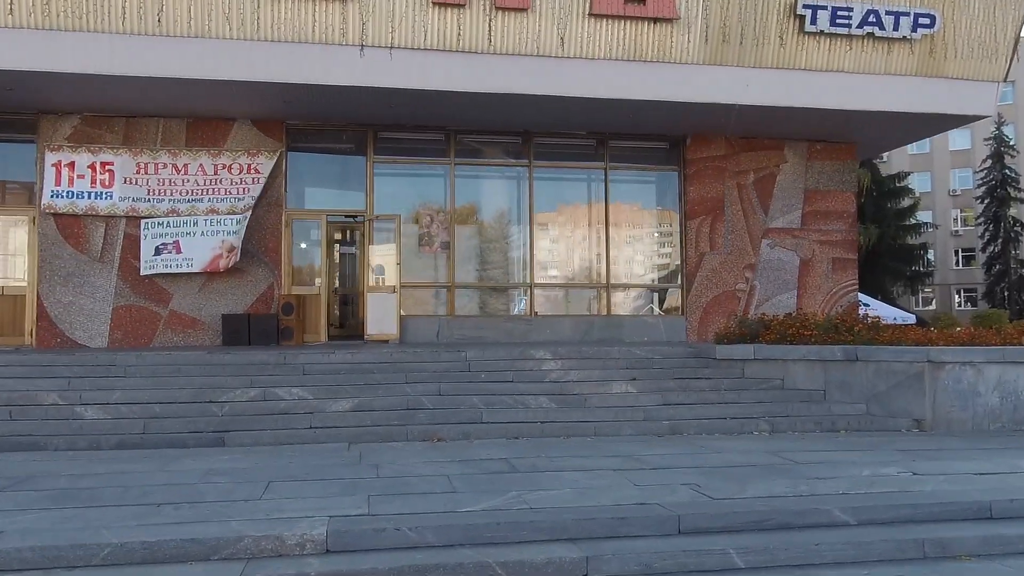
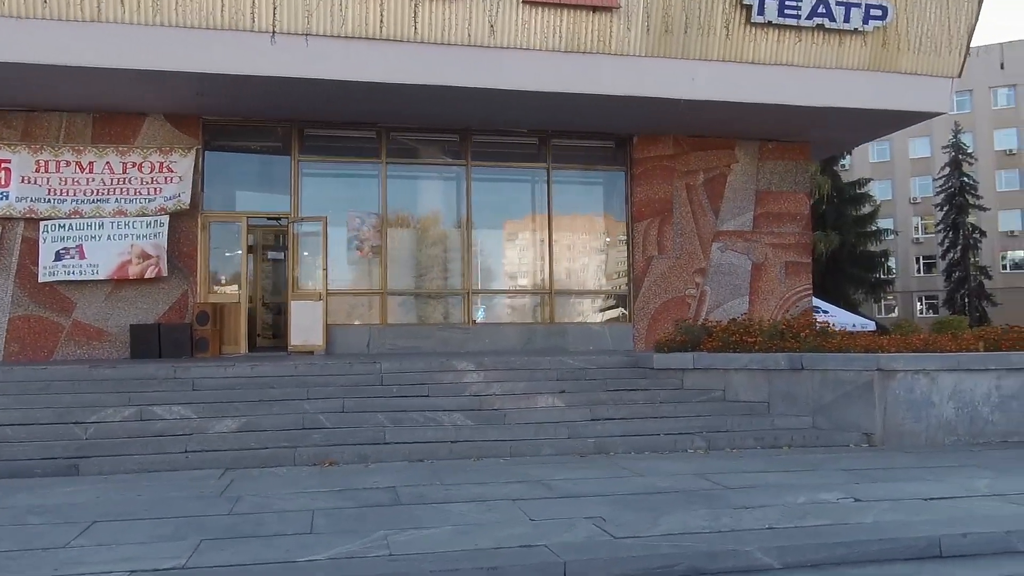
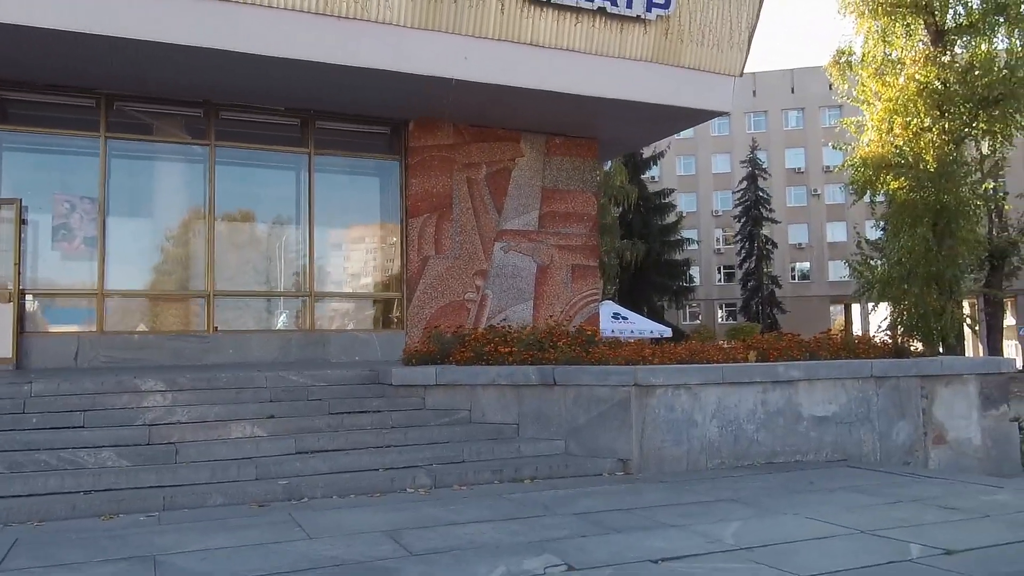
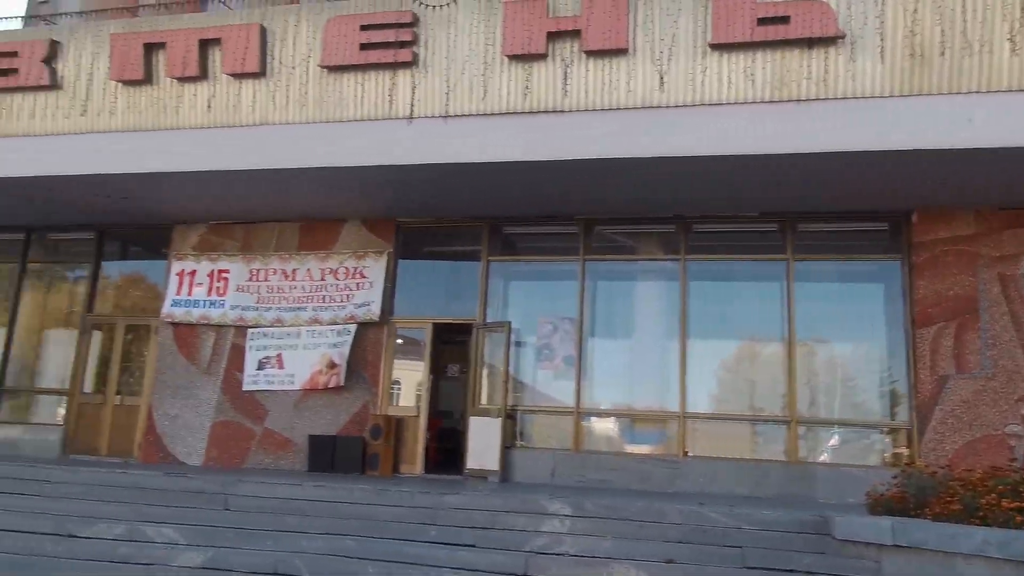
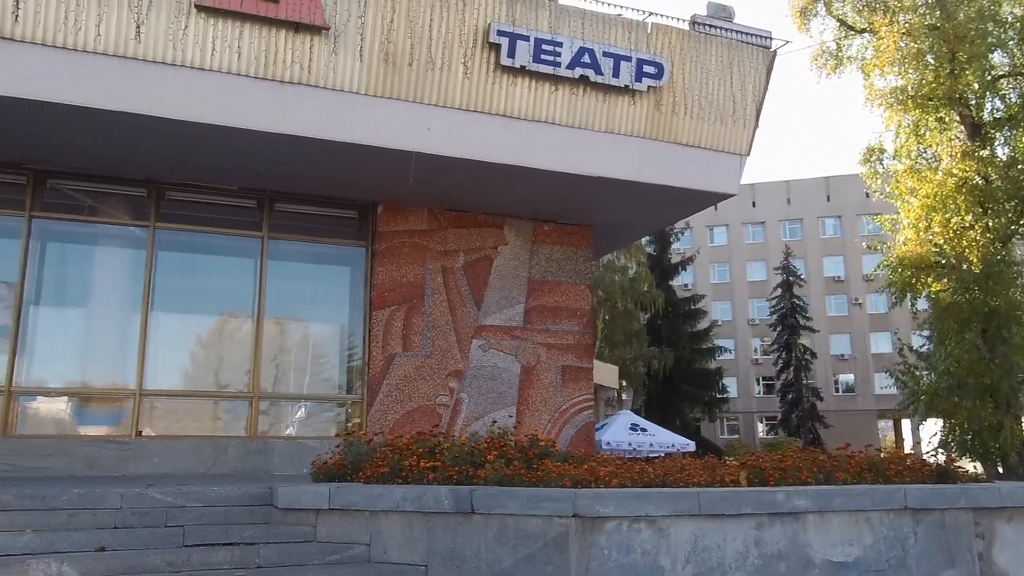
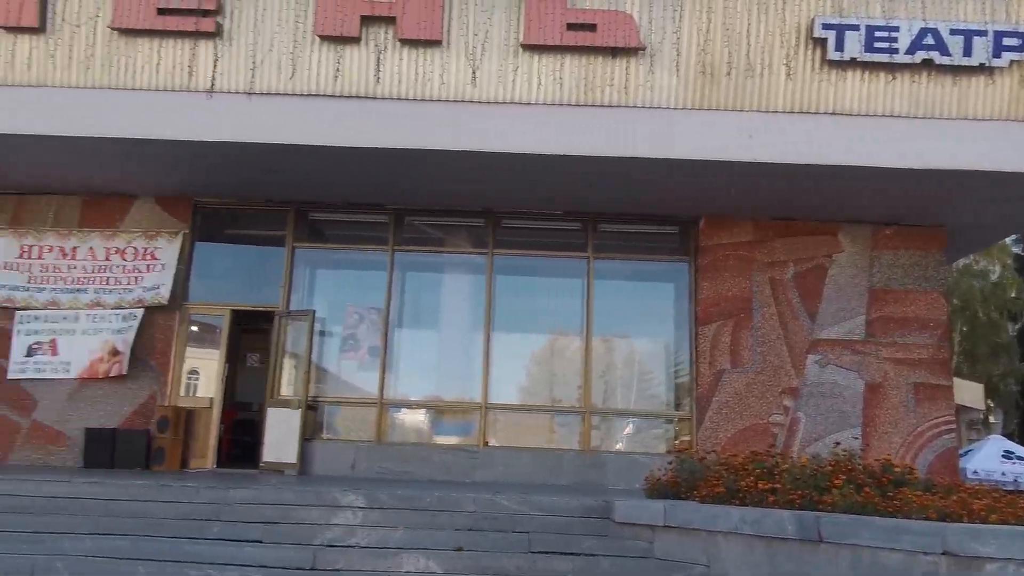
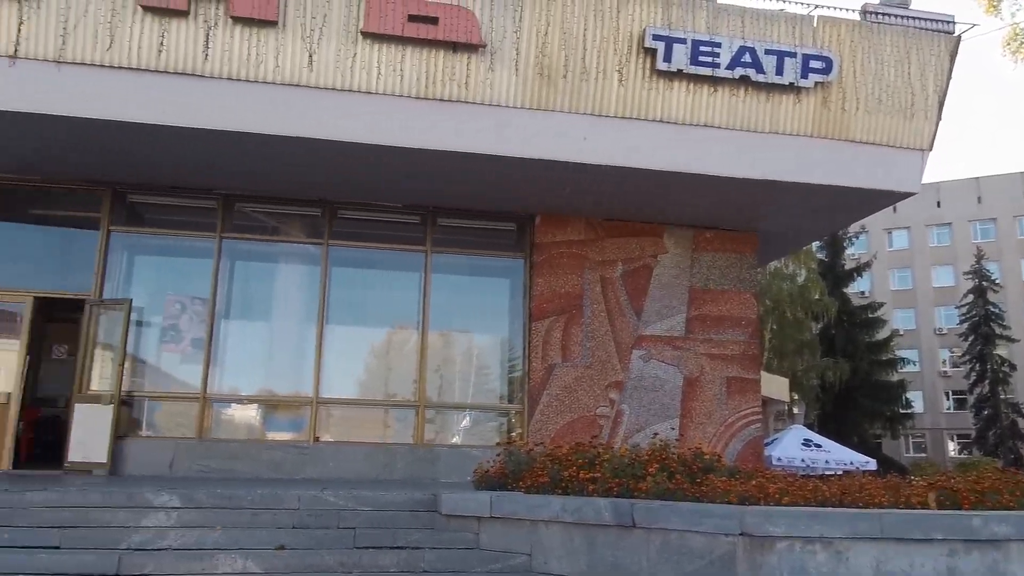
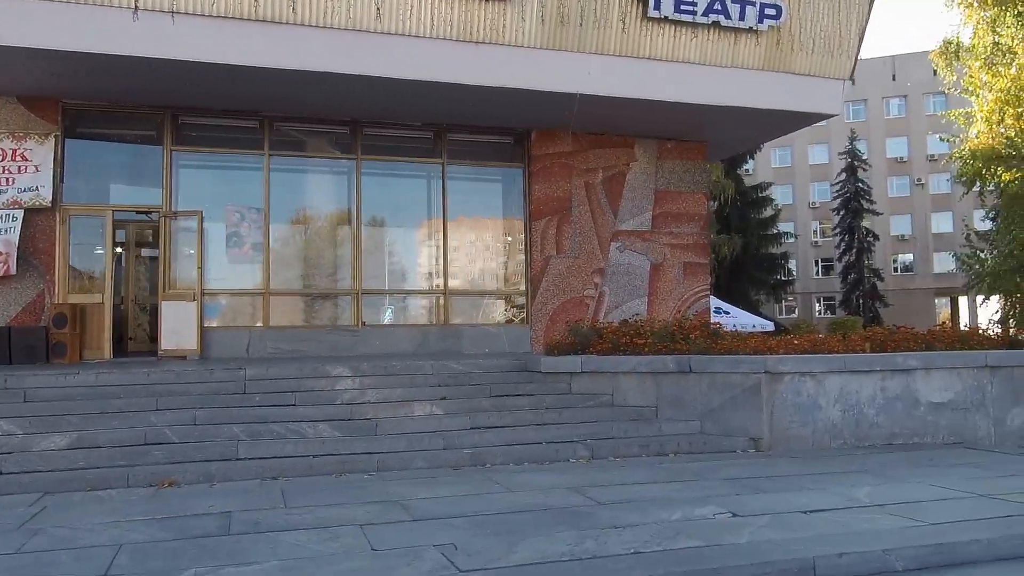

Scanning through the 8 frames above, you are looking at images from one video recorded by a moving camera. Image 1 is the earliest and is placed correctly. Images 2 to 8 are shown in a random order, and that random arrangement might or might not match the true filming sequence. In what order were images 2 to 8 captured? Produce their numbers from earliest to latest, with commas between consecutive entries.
2, 8, 3, 5, 7, 6, 4
